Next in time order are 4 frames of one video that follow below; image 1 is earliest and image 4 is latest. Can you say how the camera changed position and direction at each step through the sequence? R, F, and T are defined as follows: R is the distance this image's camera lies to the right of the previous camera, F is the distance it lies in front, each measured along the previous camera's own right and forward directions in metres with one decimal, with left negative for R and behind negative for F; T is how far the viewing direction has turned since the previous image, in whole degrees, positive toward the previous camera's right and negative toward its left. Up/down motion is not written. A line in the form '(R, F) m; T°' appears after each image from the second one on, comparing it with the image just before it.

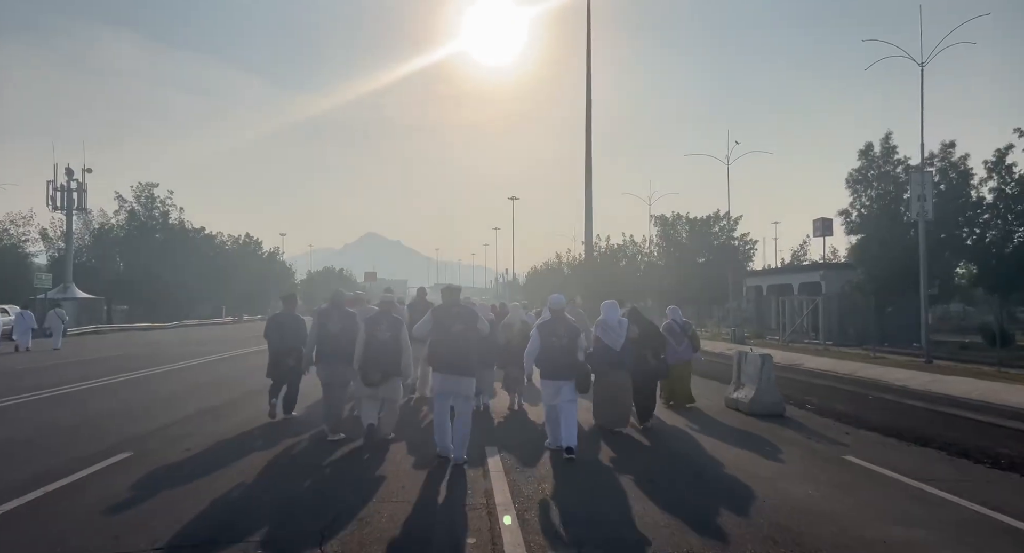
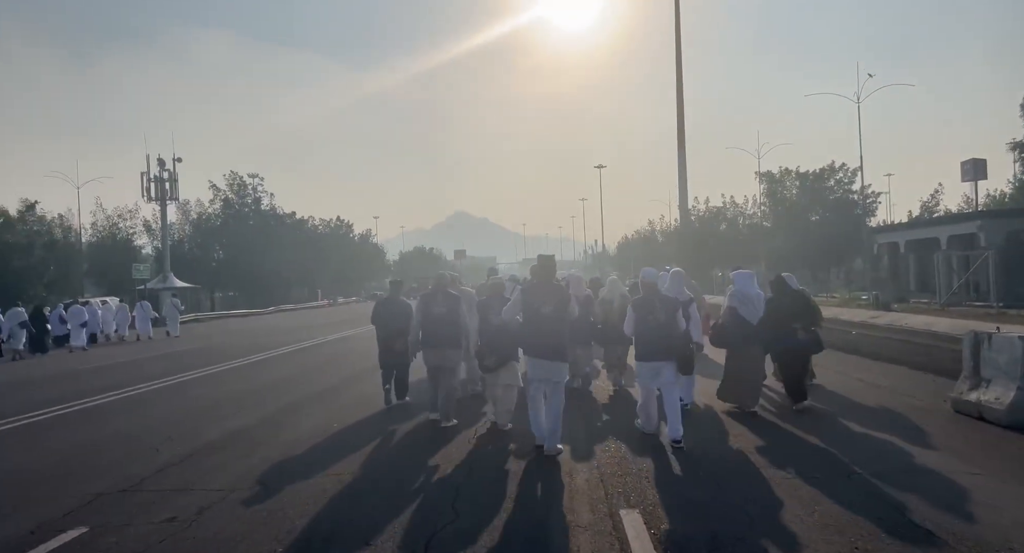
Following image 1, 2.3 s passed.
(-0.3, +2.2) m; -8°
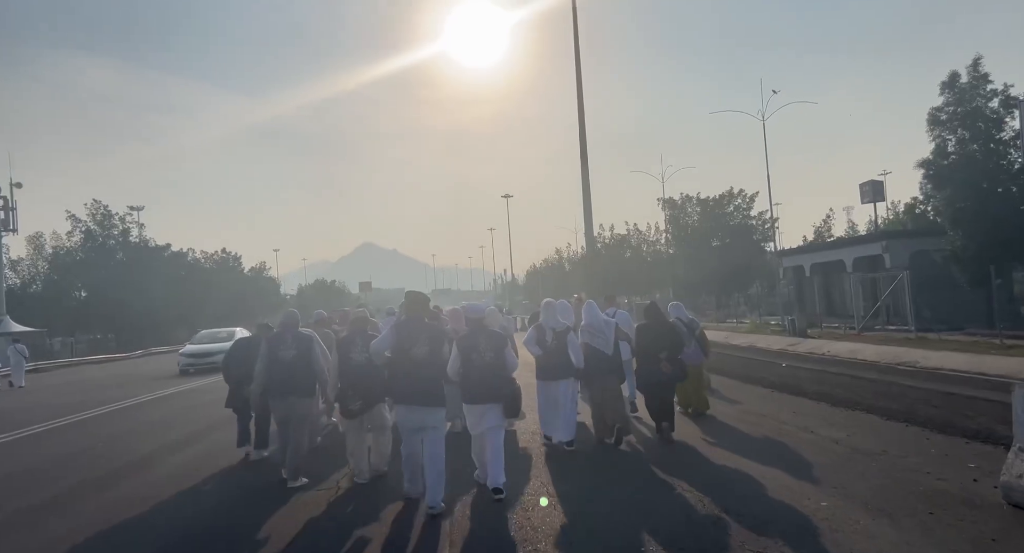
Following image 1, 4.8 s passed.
(+0.5, +2.3) m; +8°
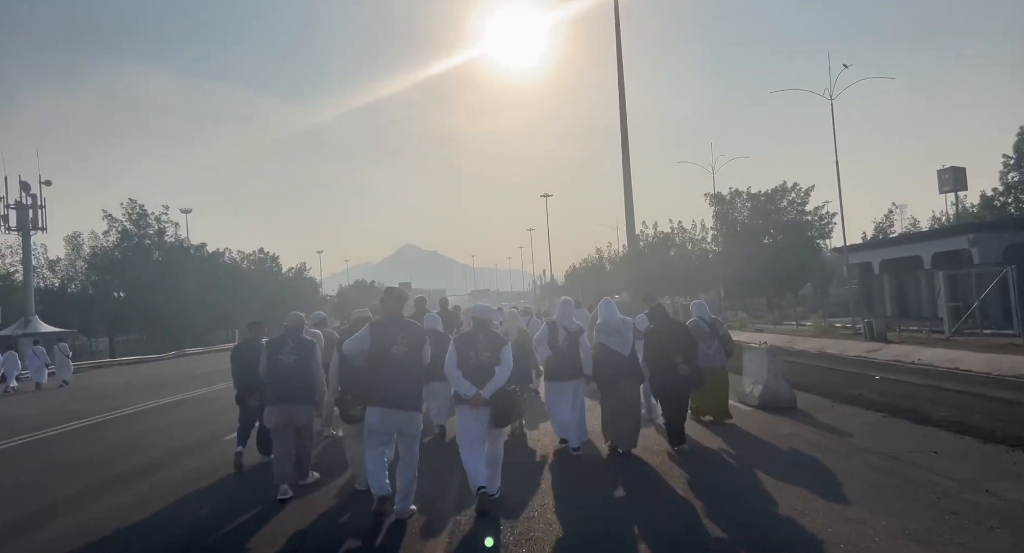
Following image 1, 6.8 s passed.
(0.0, +1.8) m; -3°
